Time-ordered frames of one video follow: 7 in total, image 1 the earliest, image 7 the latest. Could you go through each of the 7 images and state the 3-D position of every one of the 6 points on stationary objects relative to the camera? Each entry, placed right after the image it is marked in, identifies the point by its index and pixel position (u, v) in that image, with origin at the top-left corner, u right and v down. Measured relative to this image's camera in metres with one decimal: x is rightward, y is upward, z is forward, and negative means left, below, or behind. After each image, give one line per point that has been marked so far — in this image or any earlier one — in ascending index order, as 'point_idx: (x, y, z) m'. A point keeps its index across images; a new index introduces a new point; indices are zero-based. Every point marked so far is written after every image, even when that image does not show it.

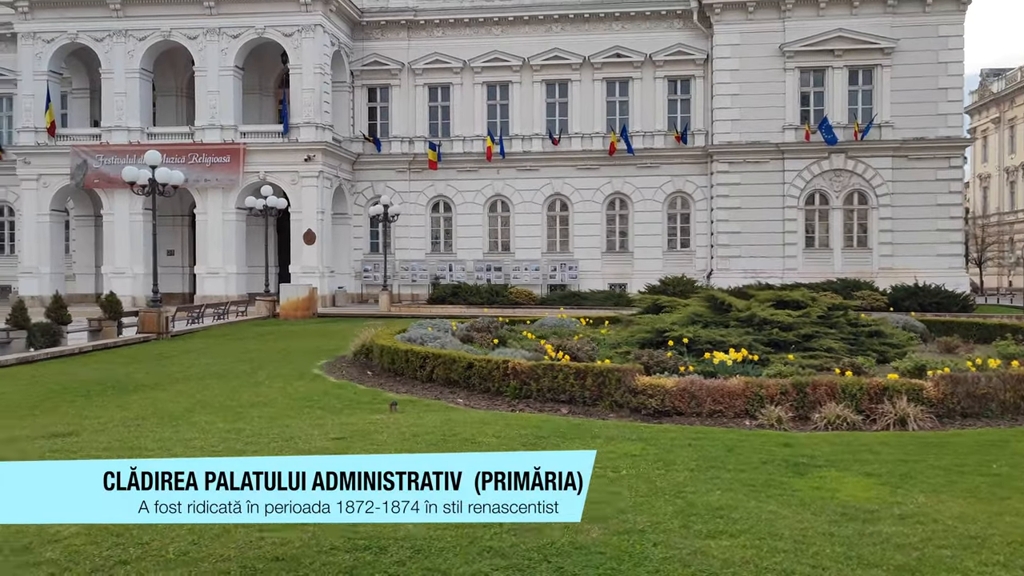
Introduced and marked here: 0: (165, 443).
0: (-3.2, -1.4, +7.9) m
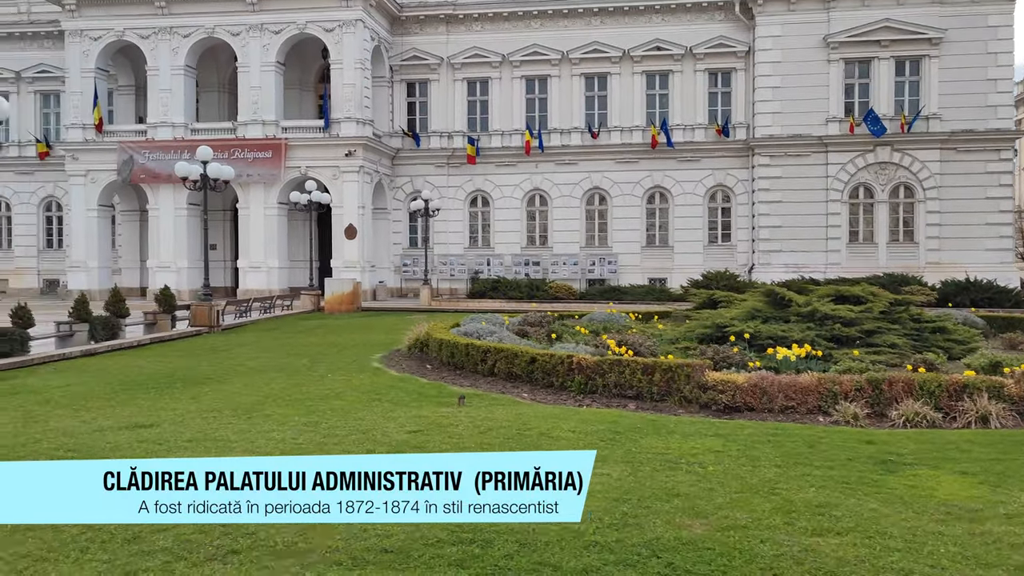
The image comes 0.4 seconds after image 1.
0: (-2.5, -1.3, +8.0) m
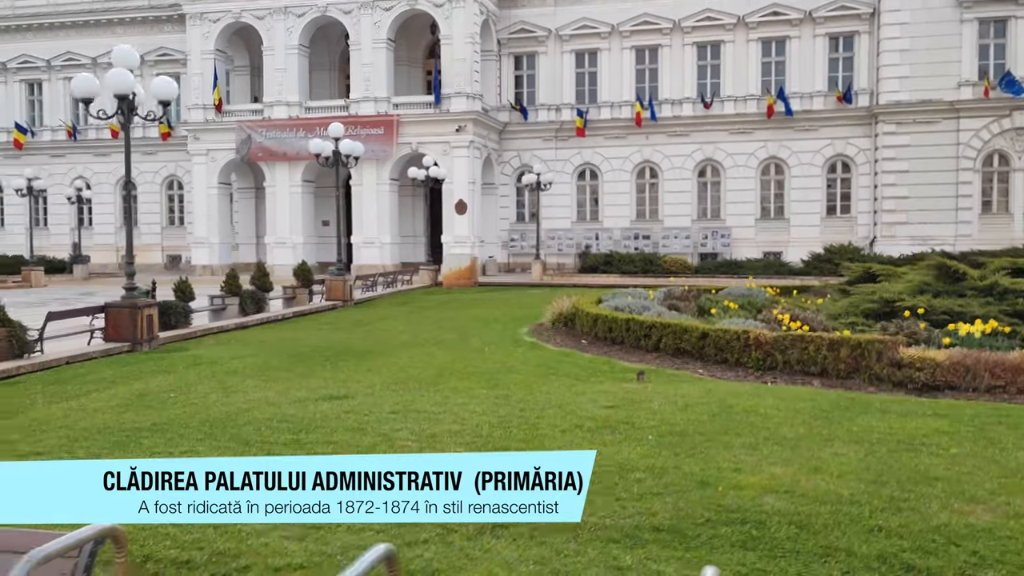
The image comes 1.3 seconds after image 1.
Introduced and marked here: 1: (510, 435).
0: (-0.7, -1.1, +8.0) m
1: (0.0, -1.1, +6.7) m
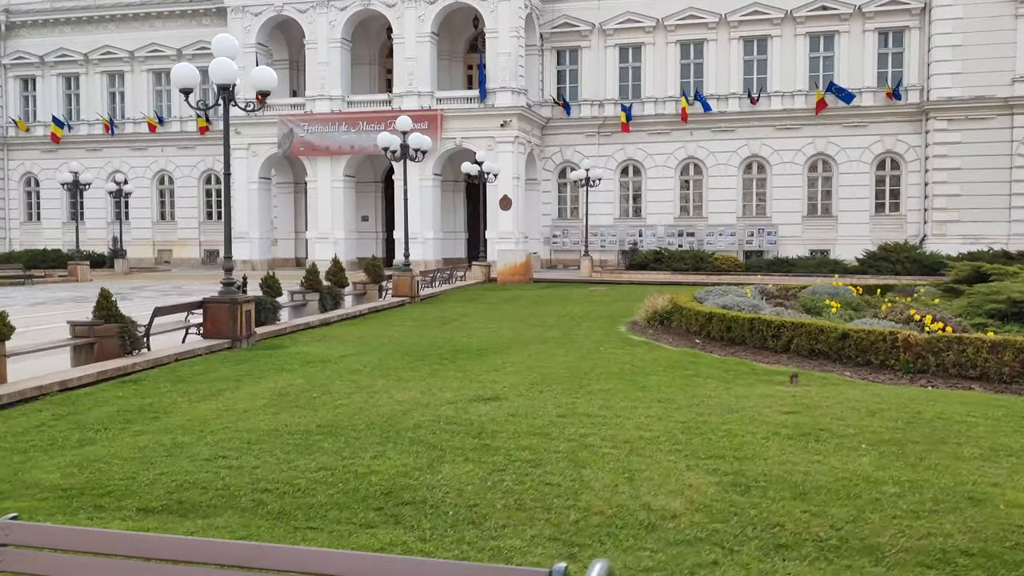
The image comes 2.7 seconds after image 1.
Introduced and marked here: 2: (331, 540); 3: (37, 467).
0: (+0.8, -1.1, +7.7) m
1: (+1.5, -1.1, +6.3) m
2: (-1.0, -1.3, +4.6) m
3: (-3.3, -1.2, +6.0) m
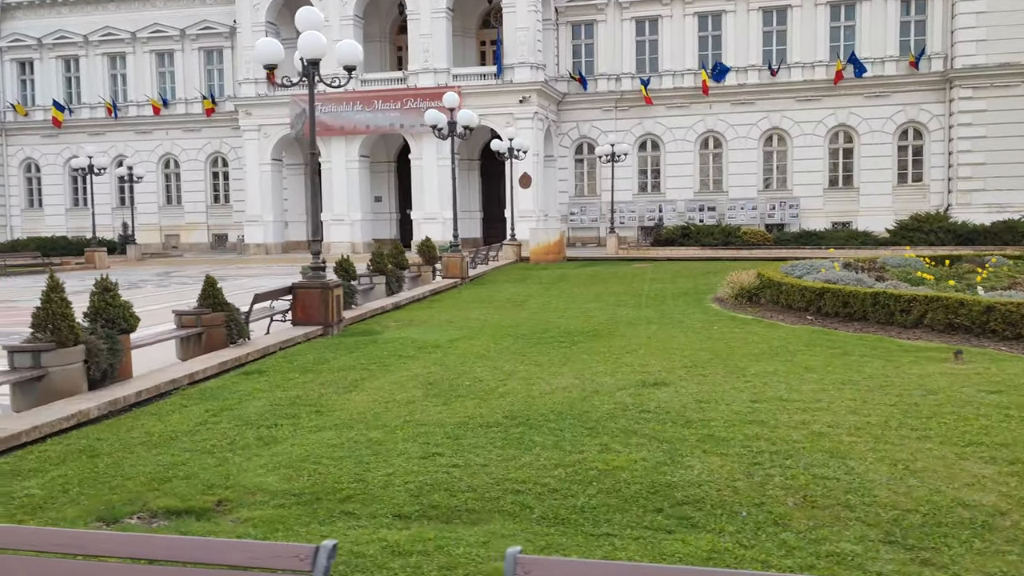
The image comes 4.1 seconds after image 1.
0: (+2.4, -0.9, +7.3) m
1: (+3.0, -1.0, +5.9) m
2: (+0.6, -1.3, +4.2) m
3: (-1.7, -1.2, +5.5) m
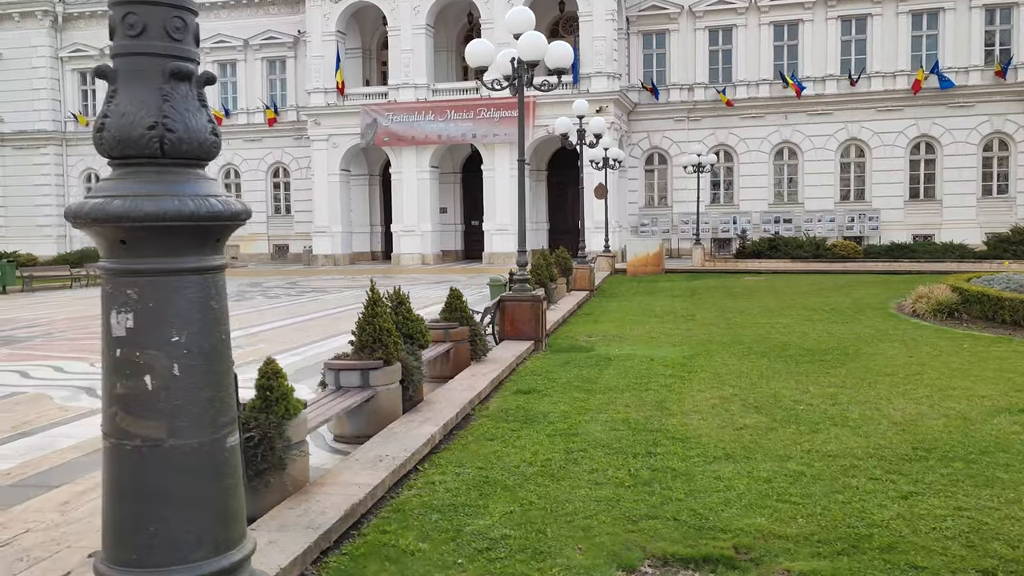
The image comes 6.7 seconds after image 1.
0: (+5.2, -1.0, +6.5) m
1: (+5.9, -1.1, +5.2) m
2: (+3.4, -1.3, +3.5) m
3: (+1.1, -1.3, +4.9) m
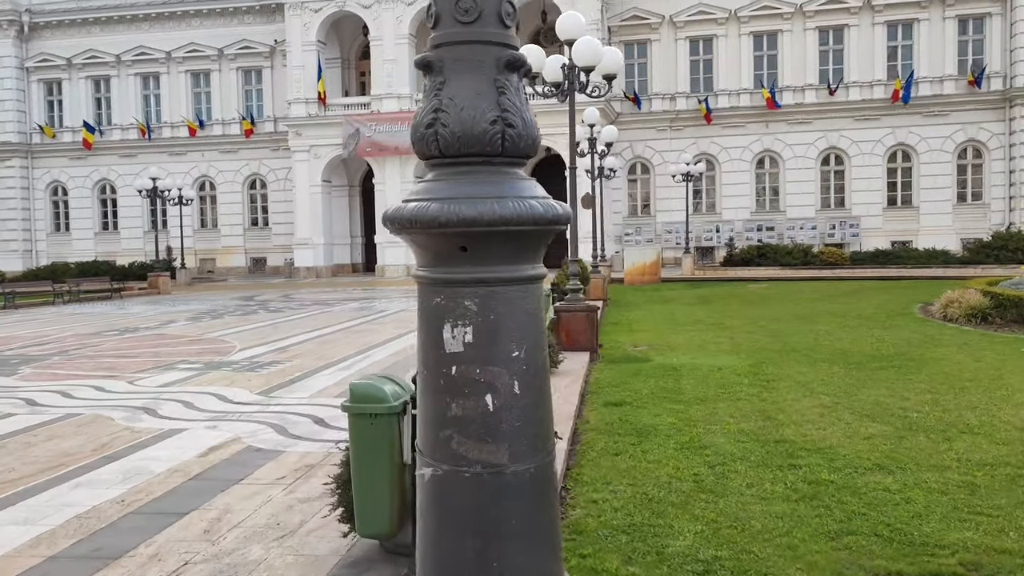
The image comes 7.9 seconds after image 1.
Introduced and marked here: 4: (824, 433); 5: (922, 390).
0: (+6.2, -1.0, +6.5) m
1: (+6.9, -1.1, +5.2) m
2: (+4.5, -1.3, +3.4) m
3: (+2.2, -1.3, +4.7) m
4: (+2.5, -1.2, +6.9) m
5: (+4.1, -1.0, +8.5) m
